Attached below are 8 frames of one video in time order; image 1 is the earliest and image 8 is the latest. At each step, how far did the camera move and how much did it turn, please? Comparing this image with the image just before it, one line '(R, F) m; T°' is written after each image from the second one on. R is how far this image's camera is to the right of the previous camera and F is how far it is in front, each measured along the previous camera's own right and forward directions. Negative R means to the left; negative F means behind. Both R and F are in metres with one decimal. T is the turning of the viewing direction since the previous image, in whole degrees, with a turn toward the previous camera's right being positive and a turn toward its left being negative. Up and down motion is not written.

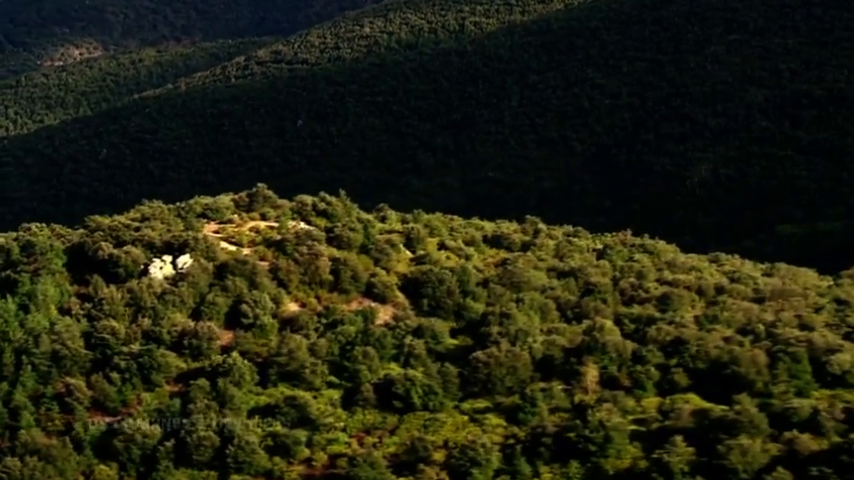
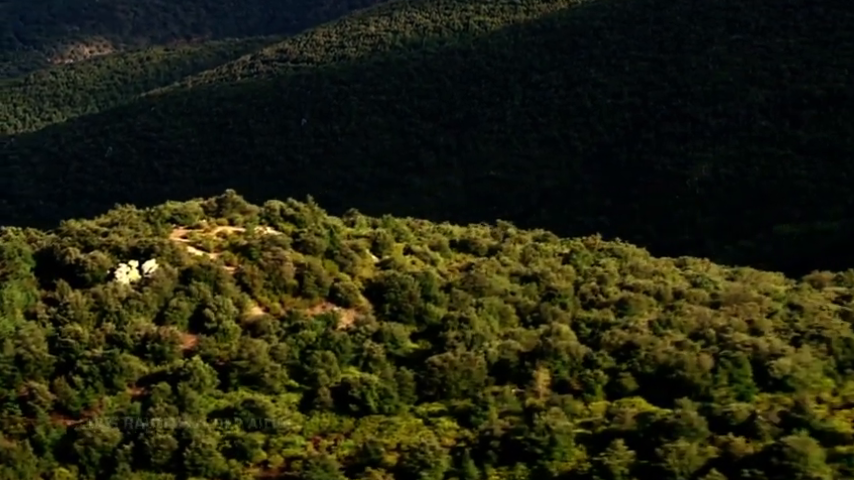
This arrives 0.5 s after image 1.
(+0.6, -0.5) m; 0°
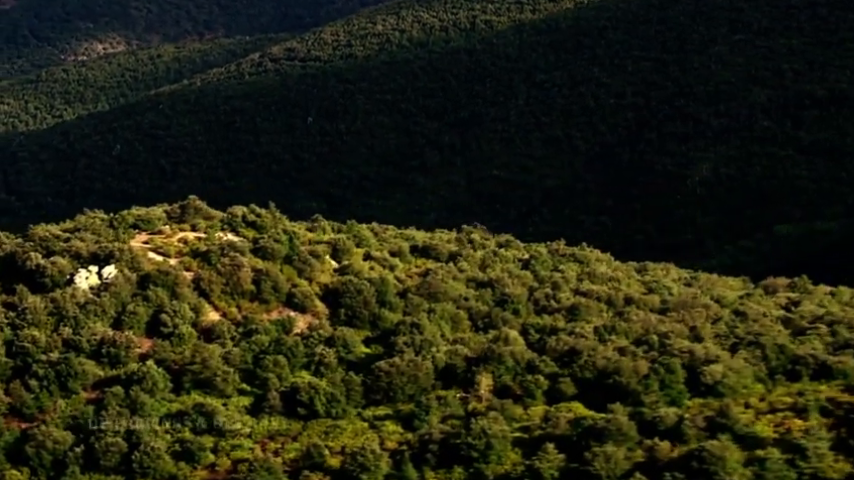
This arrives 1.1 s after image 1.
(+0.7, -0.6) m; 0°
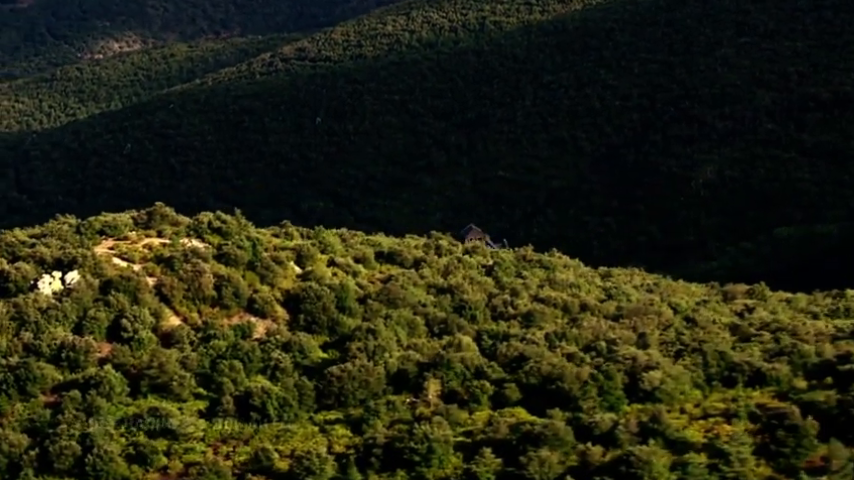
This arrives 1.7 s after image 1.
(+0.8, -0.6) m; 0°
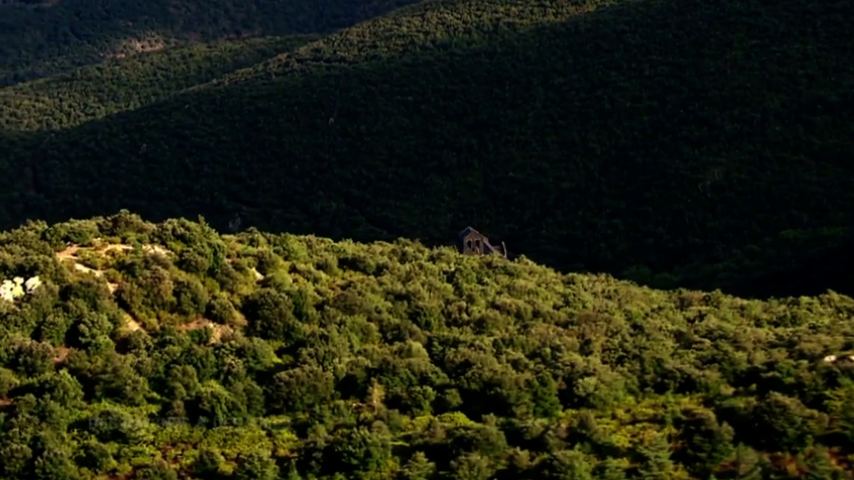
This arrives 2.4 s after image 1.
(+0.9, -0.6) m; 0°
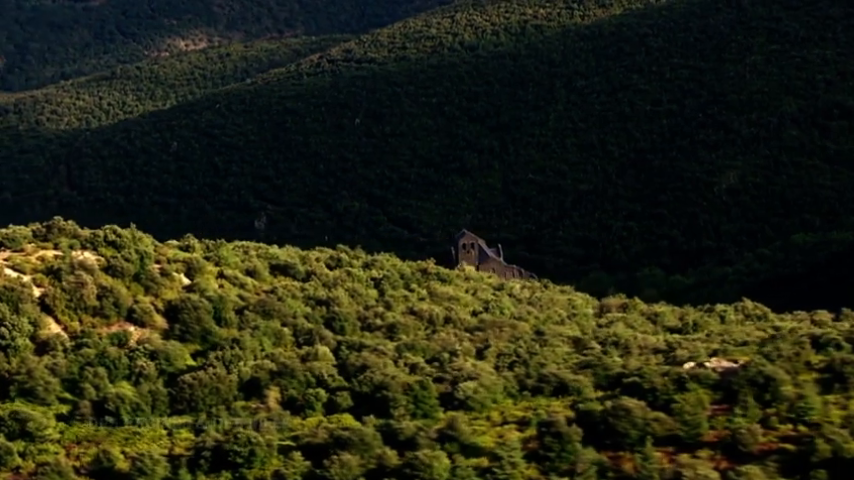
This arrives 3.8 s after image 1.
(+1.8, -1.2) m; 0°
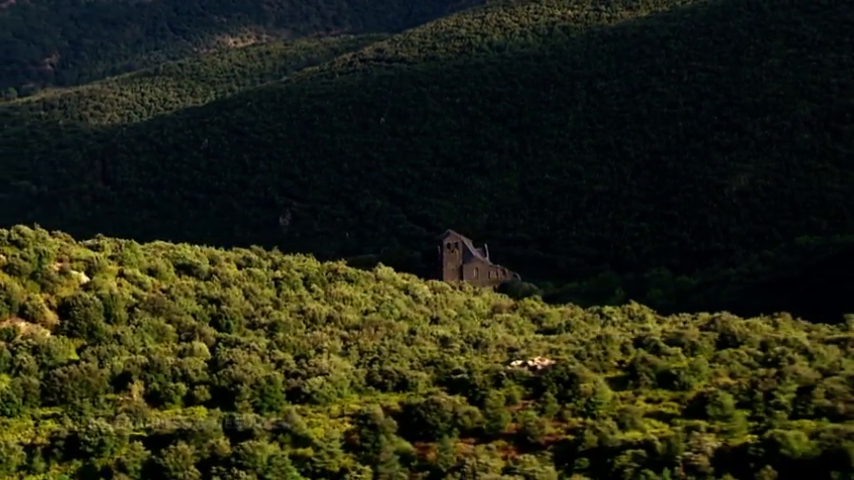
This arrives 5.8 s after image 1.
(+2.4, -1.3) m; +1°
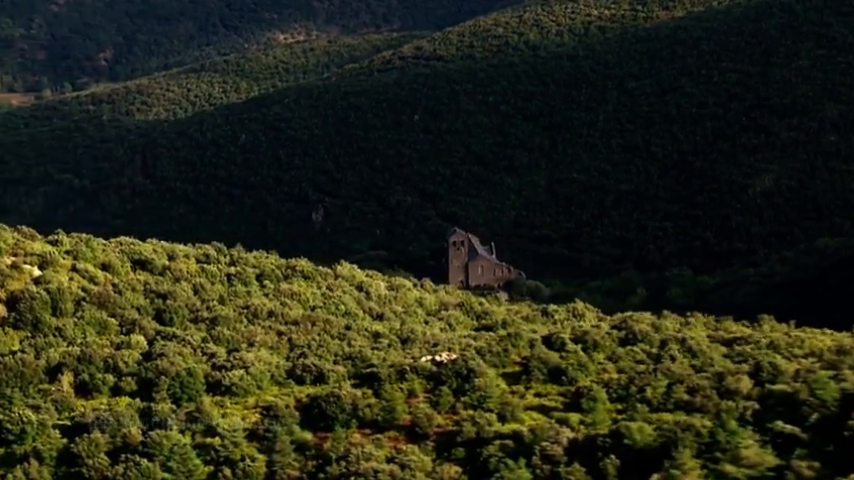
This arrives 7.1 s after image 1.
(+1.6, -0.7) m; 0°
